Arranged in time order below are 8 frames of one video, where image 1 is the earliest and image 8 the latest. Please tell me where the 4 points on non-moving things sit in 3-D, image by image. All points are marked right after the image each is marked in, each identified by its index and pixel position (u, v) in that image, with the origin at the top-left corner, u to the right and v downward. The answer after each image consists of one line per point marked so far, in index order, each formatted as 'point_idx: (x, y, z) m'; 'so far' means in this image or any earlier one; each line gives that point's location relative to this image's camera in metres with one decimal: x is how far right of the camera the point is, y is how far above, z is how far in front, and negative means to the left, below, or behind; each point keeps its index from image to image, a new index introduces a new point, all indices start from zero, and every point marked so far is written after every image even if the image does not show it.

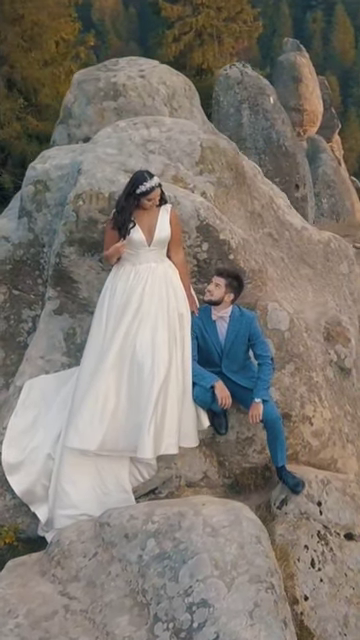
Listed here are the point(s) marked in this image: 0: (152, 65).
0: (-0.2, +1.8, +8.1) m
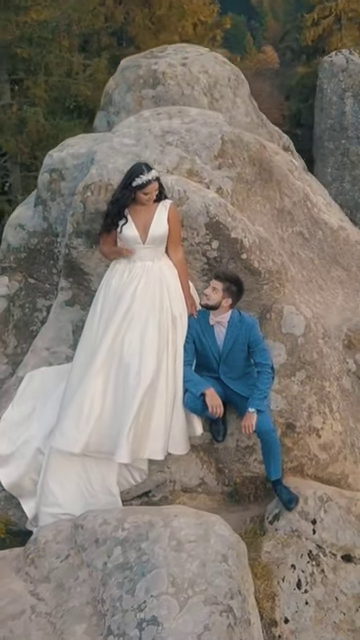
0: (+0.1, +1.9, +7.9) m
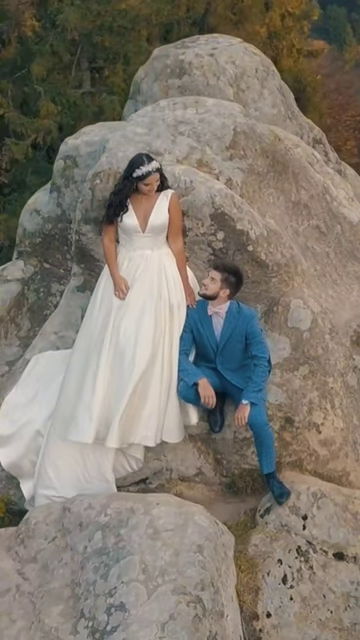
0: (+0.3, +1.9, +7.9) m
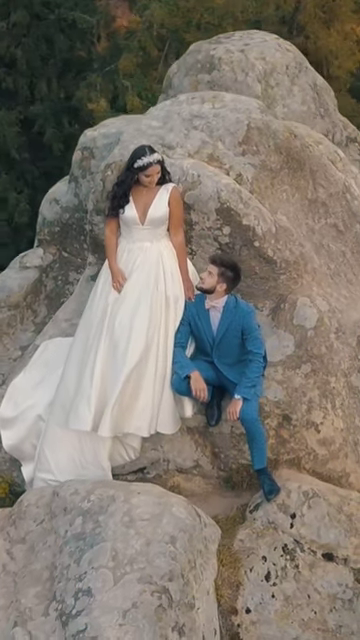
0: (+0.6, +1.9, +7.8) m
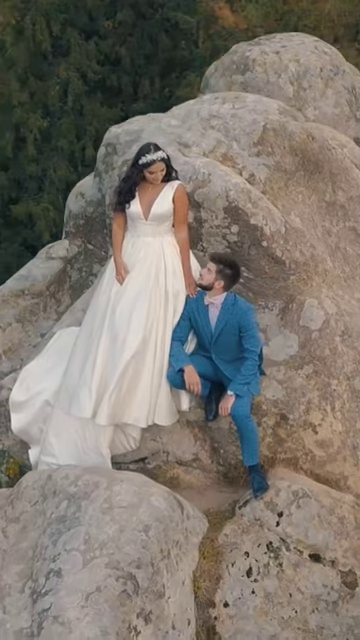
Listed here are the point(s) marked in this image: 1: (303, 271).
0: (+0.8, +1.9, +7.9) m
1: (+0.7, +0.3, +6.7) m
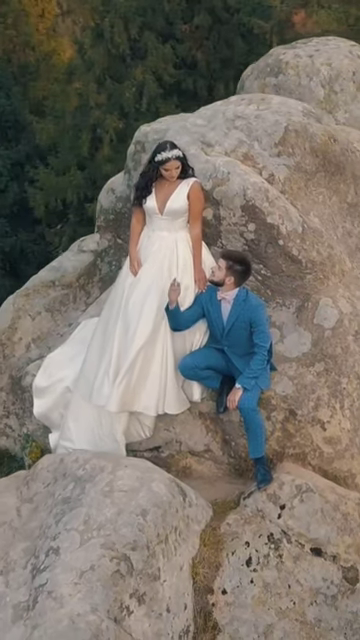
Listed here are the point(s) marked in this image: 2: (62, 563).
0: (+1.1, +1.9, +8.0) m
1: (+0.8, +0.3, +6.8) m
2: (-0.6, -1.2, +5.7) m
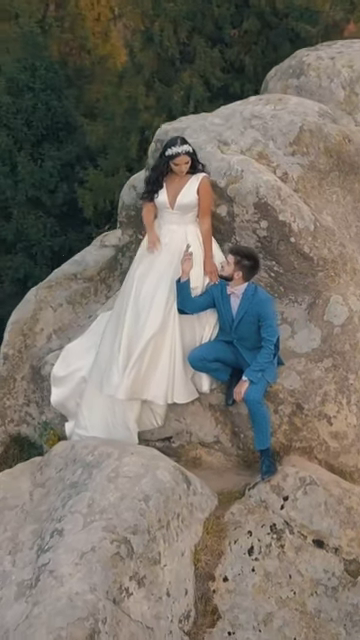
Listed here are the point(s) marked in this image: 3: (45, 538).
0: (+1.3, +1.9, +8.1) m
1: (+0.9, +0.3, +7.0) m
2: (-0.6, -1.2, +5.8) m
3: (-0.7, -1.2, +6.1) m
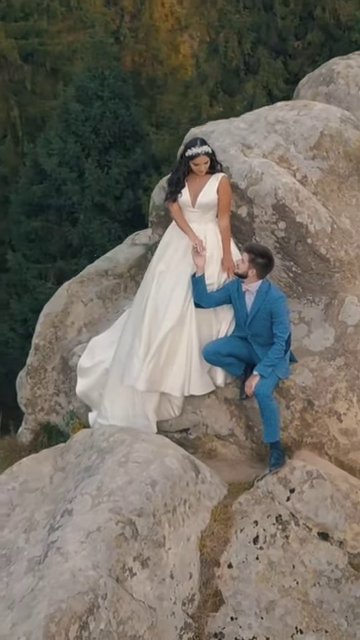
0: (+1.5, +1.9, +8.3) m
1: (+1.1, +0.3, +7.1) m
2: (-0.6, -1.1, +6.1) m
3: (-0.7, -1.1, +6.3) m
